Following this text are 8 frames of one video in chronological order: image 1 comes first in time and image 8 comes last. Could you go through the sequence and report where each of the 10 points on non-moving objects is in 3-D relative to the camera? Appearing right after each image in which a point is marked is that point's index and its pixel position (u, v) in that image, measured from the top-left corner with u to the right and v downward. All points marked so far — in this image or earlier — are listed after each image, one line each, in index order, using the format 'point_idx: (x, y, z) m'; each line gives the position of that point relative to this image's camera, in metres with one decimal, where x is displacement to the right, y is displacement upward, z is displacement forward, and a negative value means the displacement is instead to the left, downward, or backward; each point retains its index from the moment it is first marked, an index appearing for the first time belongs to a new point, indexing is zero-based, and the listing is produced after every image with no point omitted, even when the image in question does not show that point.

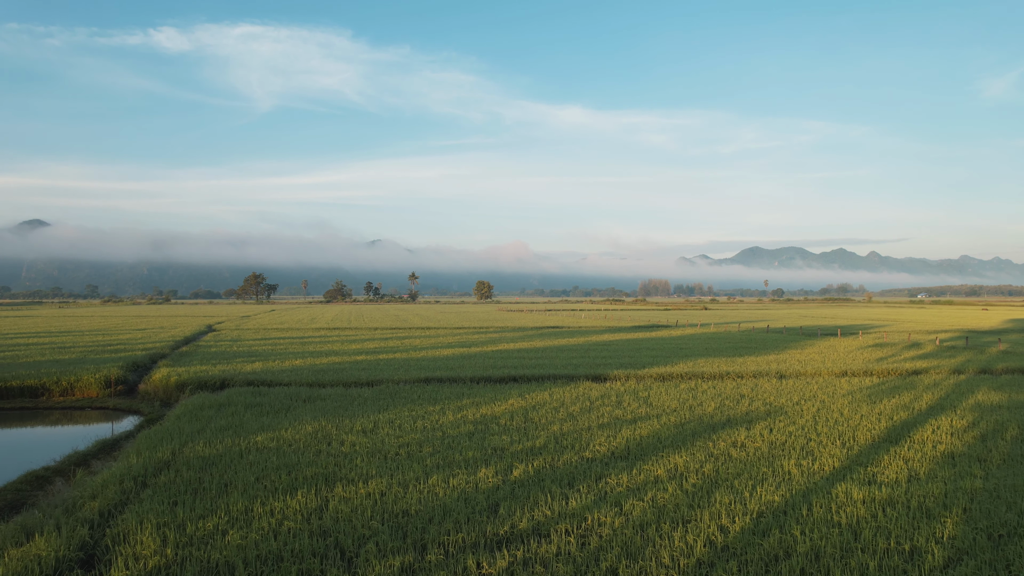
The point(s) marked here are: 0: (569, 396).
0: (+1.3, -2.5, +12.1) m
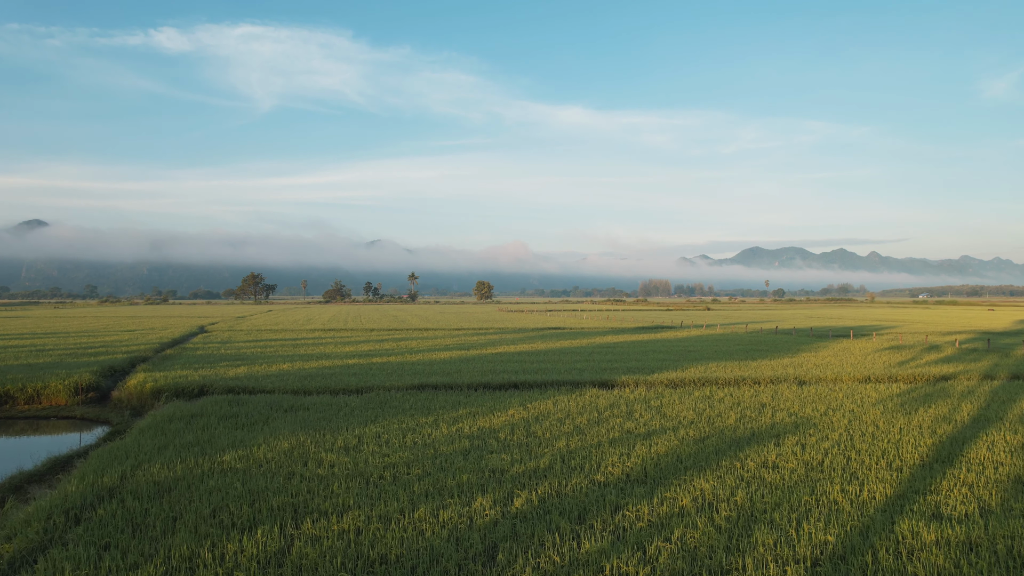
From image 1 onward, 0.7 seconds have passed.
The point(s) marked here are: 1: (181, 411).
0: (+1.3, -2.5, +11.1) m
1: (-6.8, -2.5, +10.8) m
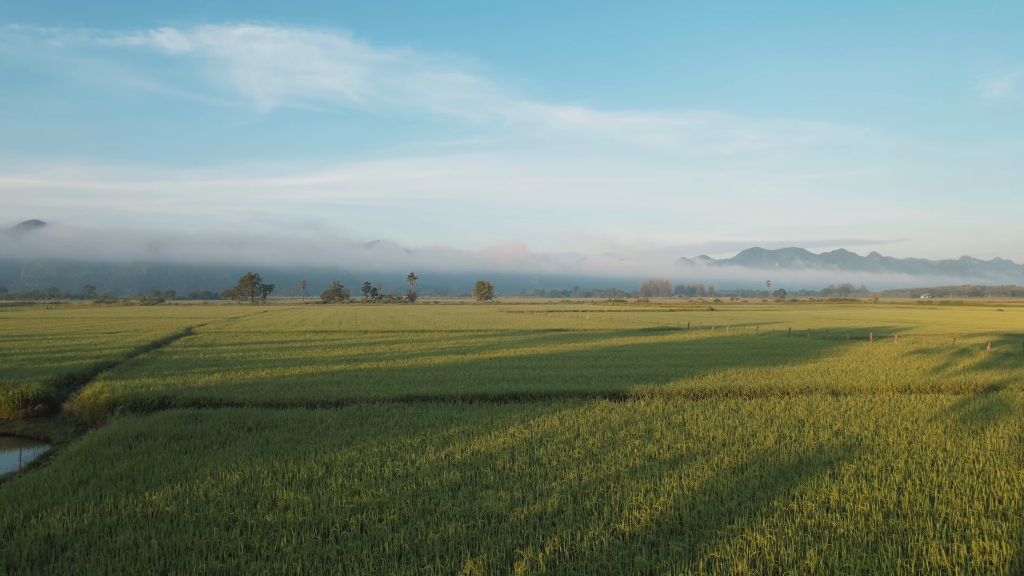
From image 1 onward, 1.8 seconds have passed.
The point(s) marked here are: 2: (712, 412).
0: (+1.3, -2.5, +9.6) m
1: (-6.8, -2.5, +9.3) m
2: (+4.1, -2.5, +10.7) m
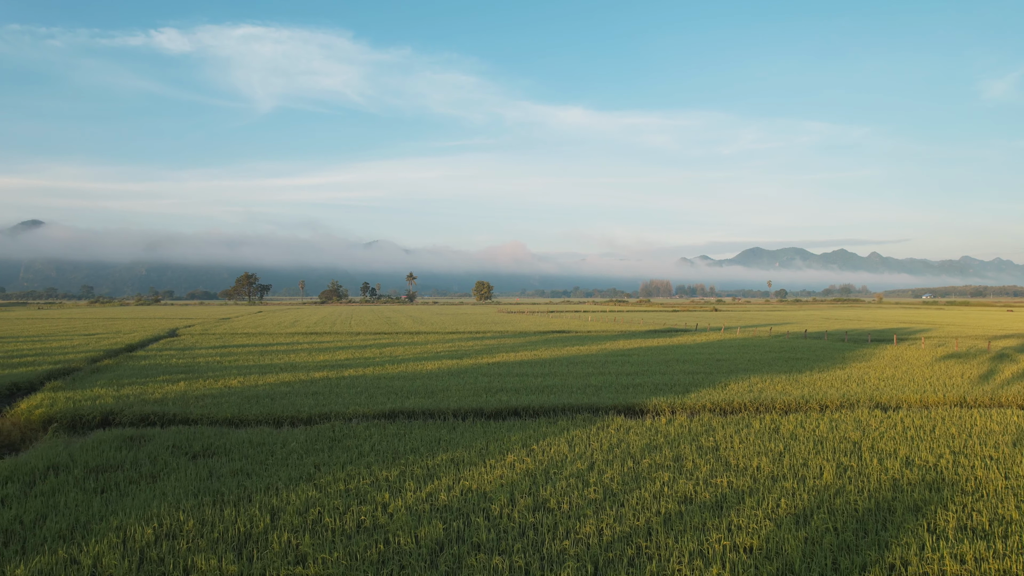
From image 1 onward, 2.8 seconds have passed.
0: (+1.3, -2.4, +8.0) m
1: (-6.8, -2.5, +7.7) m
2: (+4.0, -2.5, +9.1) m
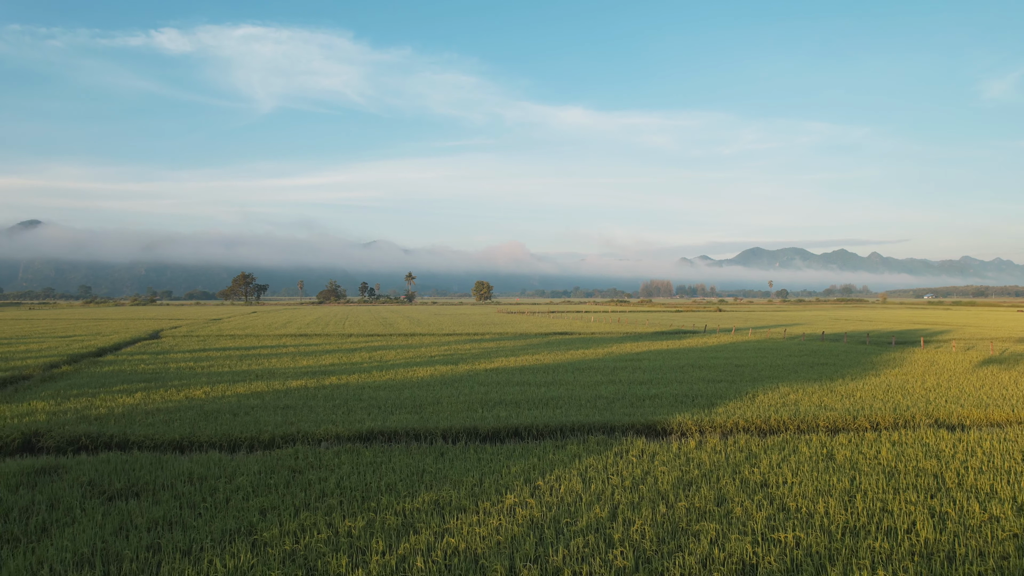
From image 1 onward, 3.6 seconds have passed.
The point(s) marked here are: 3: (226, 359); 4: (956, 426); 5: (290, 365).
0: (+1.3, -2.4, +6.4) m
1: (-6.8, -2.4, +6.0) m
2: (+4.0, -2.5, +7.5) m
3: (-10.8, -2.7, +19.9) m
4: (+8.1, -2.5, +9.6) m
5: (-7.7, -2.7, +18.4) m
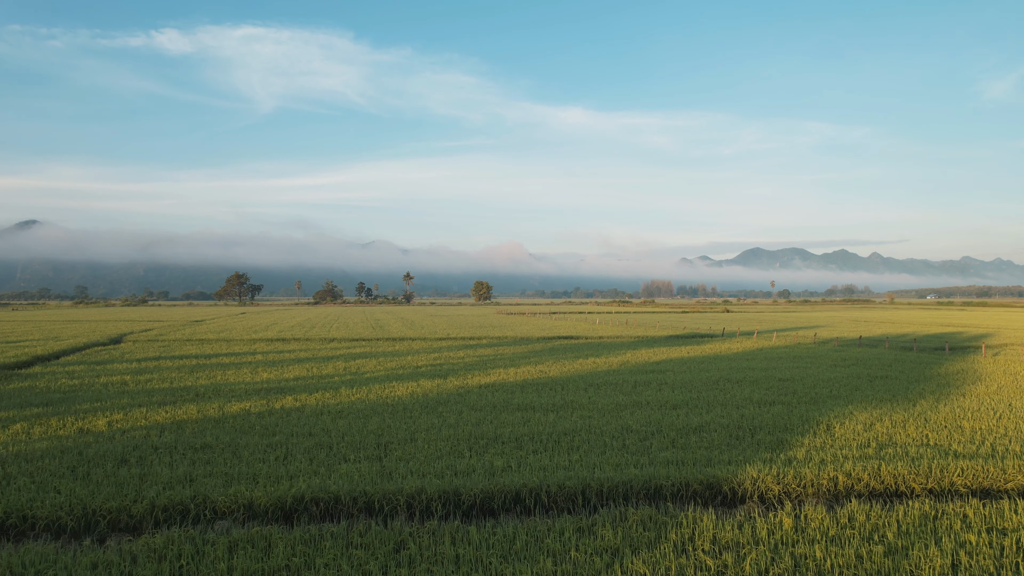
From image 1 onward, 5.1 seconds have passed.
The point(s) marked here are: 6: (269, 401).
0: (+1.3, -2.4, +3.4) m
1: (-6.8, -2.4, +3.1) m
2: (+4.0, -2.4, +4.5) m
3: (-10.8, -2.6, +16.9) m
4: (+8.0, -2.4, +6.6) m
5: (-7.7, -2.6, +15.5) m
6: (-5.5, -2.6, +12.0) m
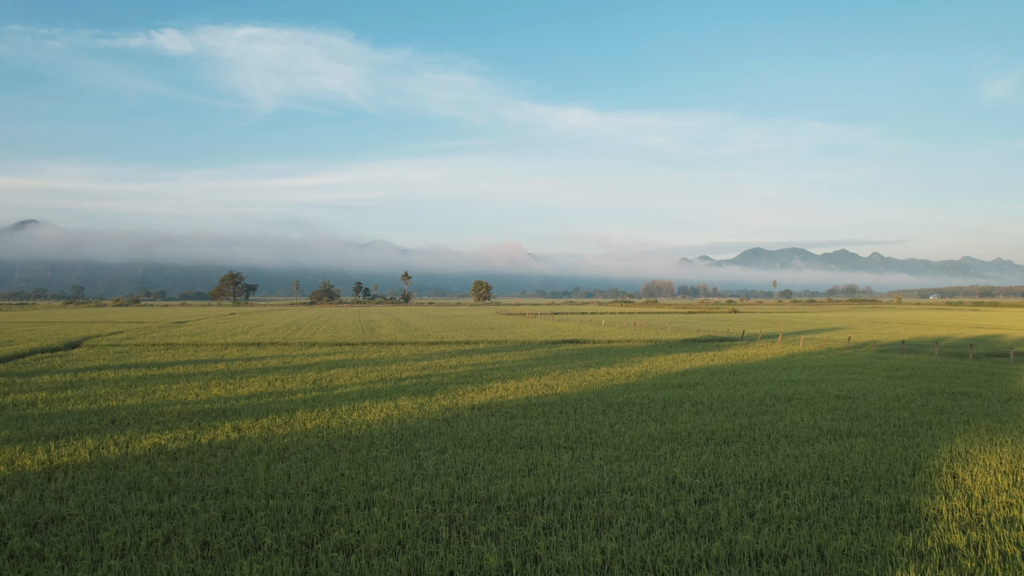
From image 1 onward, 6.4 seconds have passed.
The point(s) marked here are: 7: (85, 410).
0: (+1.3, -2.3, +0.7) m
1: (-6.8, -2.3, +0.4) m
2: (+4.0, -2.4, +1.8) m
3: (-10.8, -2.6, +14.2) m
4: (+8.1, -2.4, +3.9) m
5: (-7.7, -2.6, +12.8) m
6: (-5.5, -2.5, +9.3) m
7: (-8.8, -2.5, +11.2) m
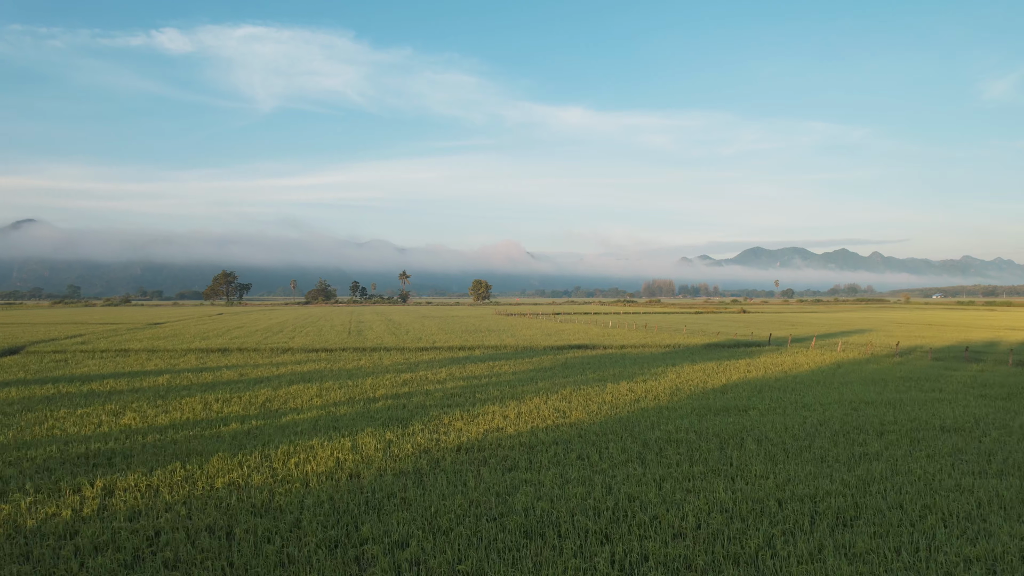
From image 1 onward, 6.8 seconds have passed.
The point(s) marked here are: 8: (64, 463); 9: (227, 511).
0: (+1.3, -2.3, -2.4) m
1: (-6.8, -2.3, -2.7) m
2: (+4.1, -2.3, -1.3) m
3: (-10.8, -2.5, +11.1) m
4: (+8.1, -2.3, +0.8) m
5: (-7.7, -2.5, +9.7) m
6: (-5.5, -2.4, +6.2) m
7: (-8.8, -2.5, +8.1) m
8: (-6.5, -2.5, +7.5) m
9: (-3.3, -2.4, +6.0) m
